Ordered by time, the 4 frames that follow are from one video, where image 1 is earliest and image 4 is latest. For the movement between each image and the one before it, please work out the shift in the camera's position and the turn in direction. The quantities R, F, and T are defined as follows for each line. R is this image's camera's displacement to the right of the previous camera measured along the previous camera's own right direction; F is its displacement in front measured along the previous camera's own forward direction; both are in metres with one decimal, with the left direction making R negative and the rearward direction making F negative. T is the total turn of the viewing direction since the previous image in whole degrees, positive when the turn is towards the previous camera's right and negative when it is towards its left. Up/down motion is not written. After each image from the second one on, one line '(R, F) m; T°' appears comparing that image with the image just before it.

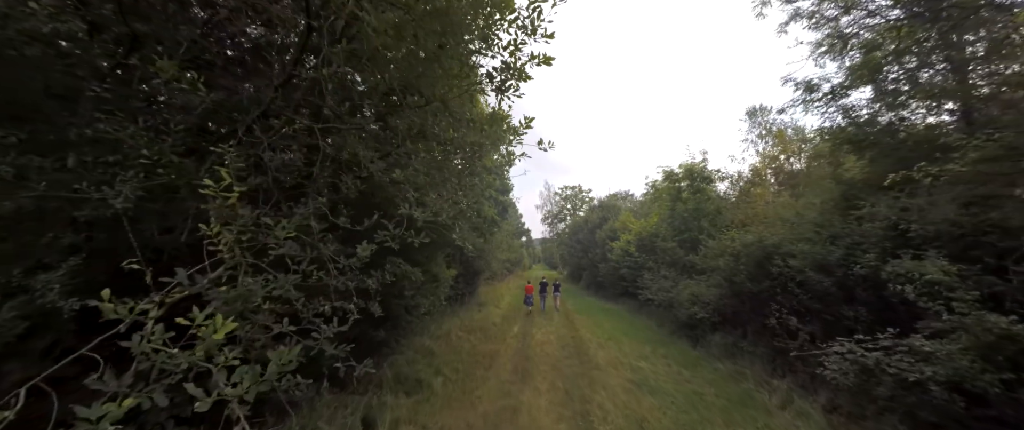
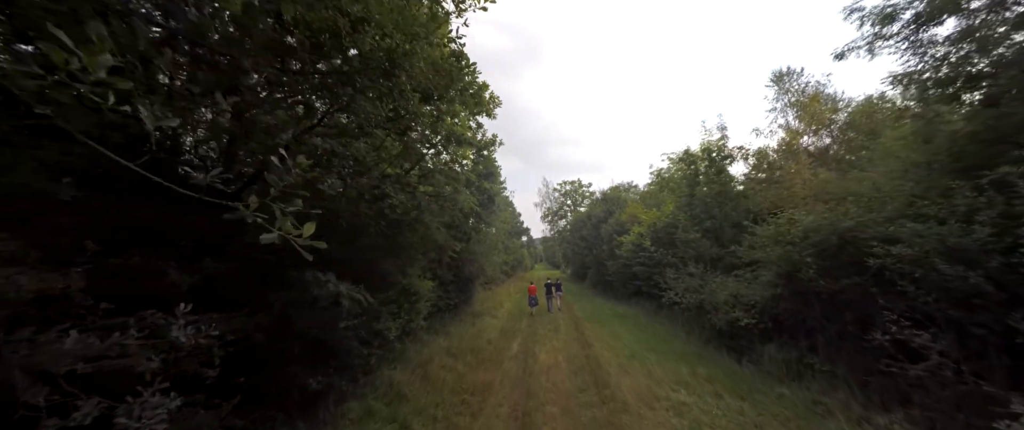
(+0.2, +2.6) m; 0°
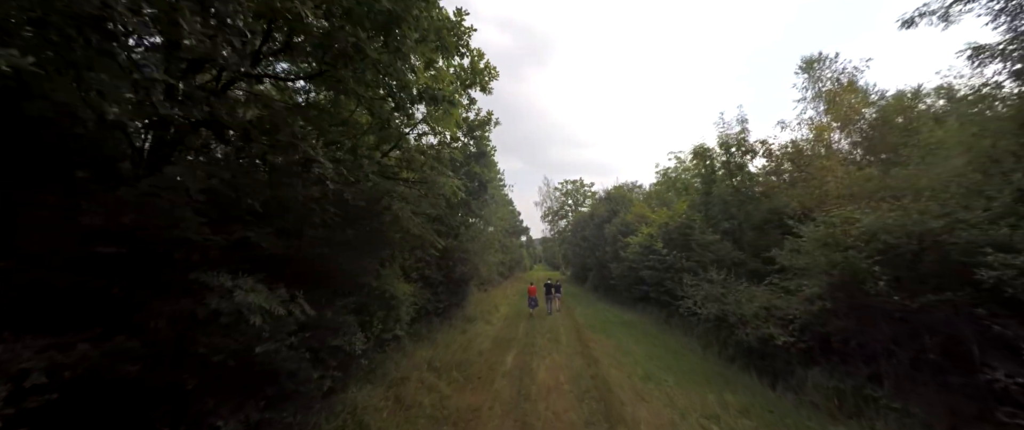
(+0.1, +1.5) m; 0°
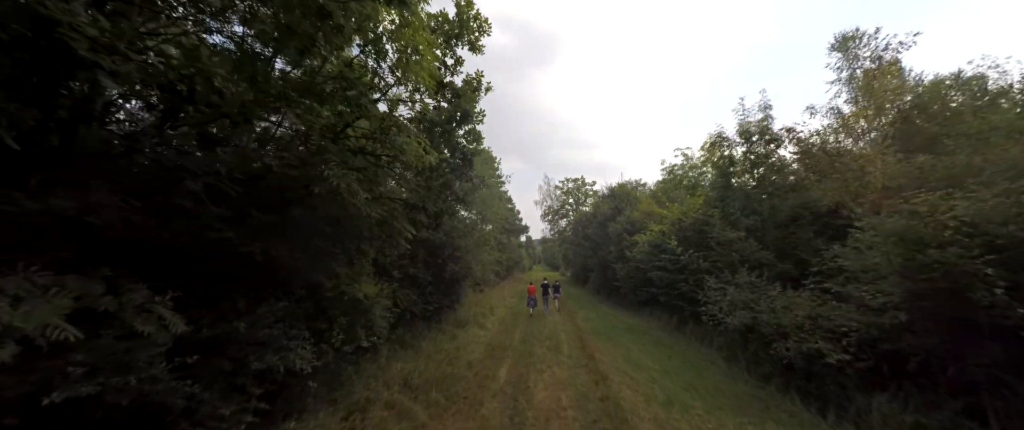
(+0.1, +1.6) m; 0°
